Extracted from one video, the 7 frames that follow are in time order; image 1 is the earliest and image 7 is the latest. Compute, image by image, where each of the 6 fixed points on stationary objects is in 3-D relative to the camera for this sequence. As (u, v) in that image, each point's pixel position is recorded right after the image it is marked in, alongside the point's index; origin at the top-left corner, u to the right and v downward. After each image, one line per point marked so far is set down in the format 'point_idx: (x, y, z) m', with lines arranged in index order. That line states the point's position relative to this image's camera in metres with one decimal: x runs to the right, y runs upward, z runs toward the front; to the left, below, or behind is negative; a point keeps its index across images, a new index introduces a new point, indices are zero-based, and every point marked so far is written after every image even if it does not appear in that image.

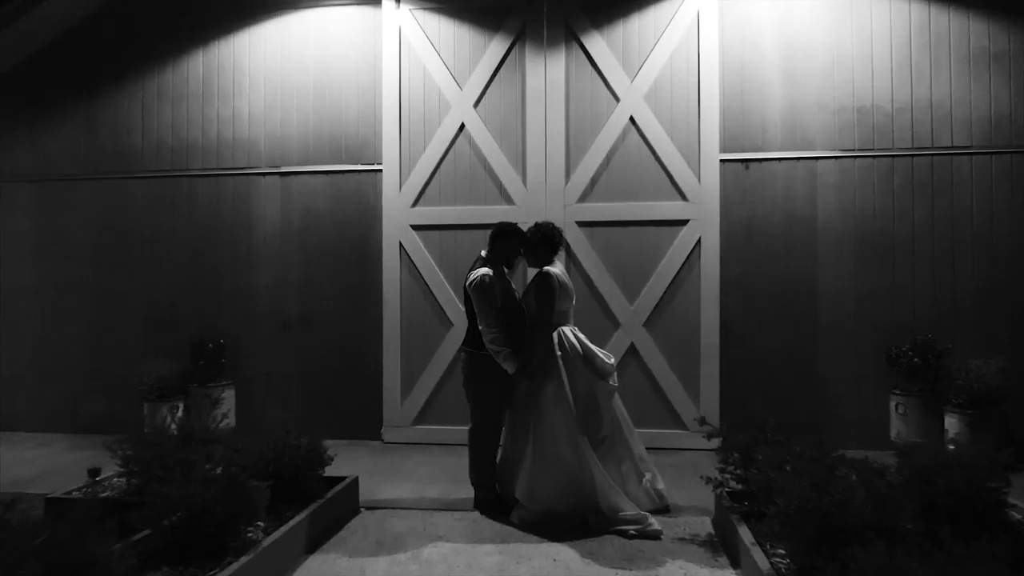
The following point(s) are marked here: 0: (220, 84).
0: (-2.1, +1.4, +5.8) m
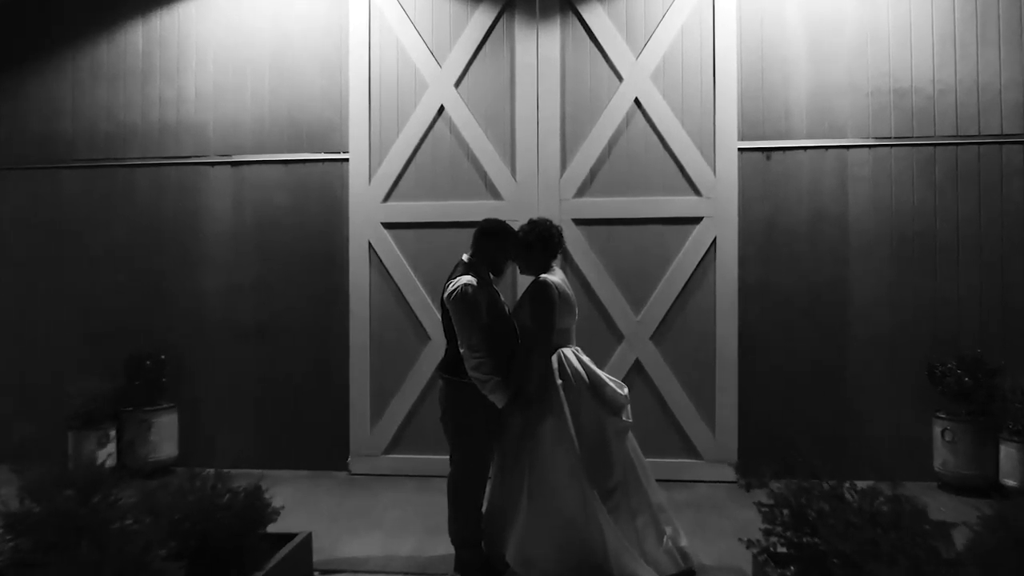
0: (-2.1, +1.4, +5.1) m
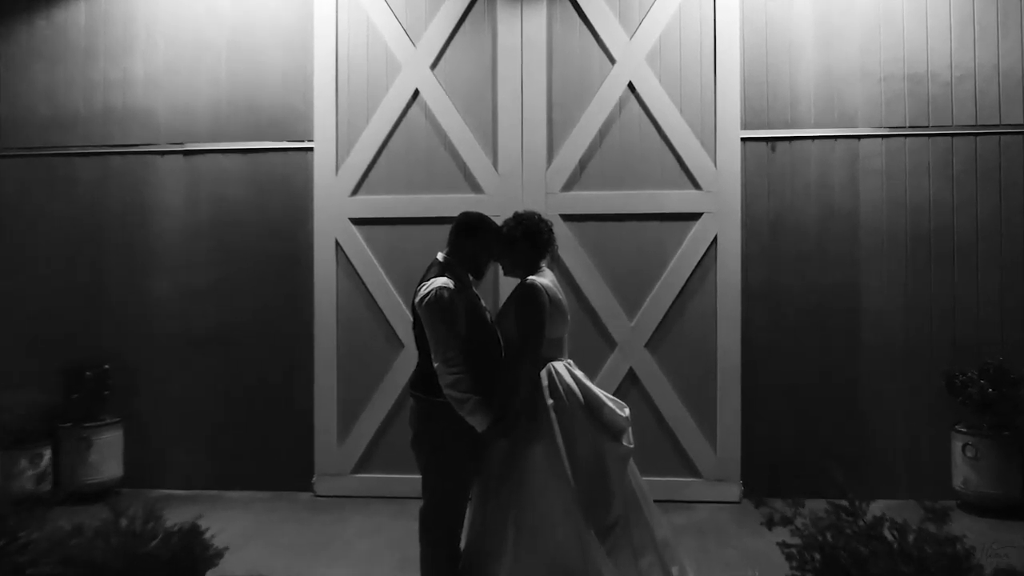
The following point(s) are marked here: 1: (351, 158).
0: (-2.2, +1.4, +4.6) m
1: (-0.9, +0.7, +4.4) m
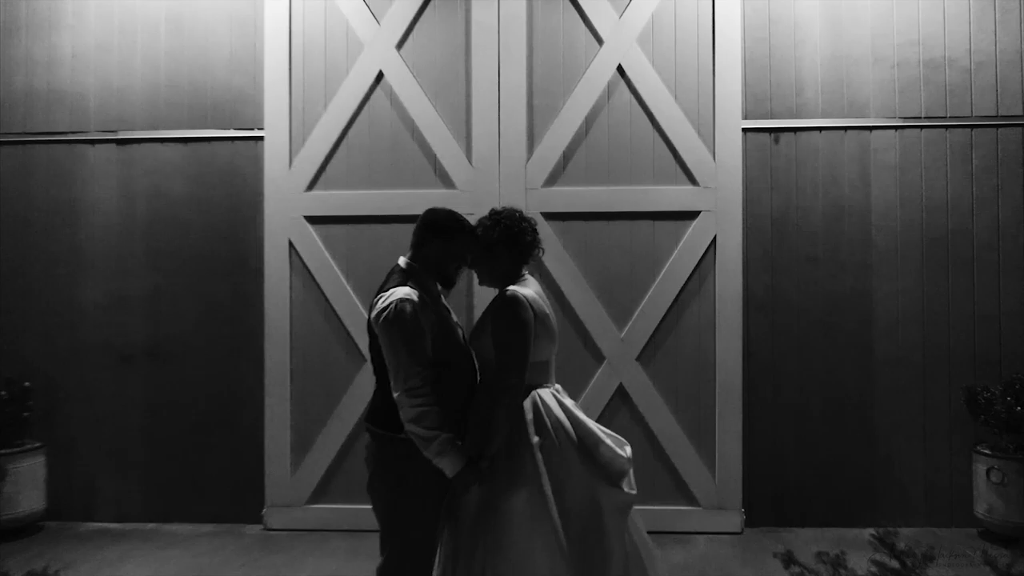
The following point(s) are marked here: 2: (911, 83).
0: (-2.4, +1.4, +4.0) m
1: (-1.0, +0.7, +3.9) m
2: (+1.9, +1.0, +3.9) m
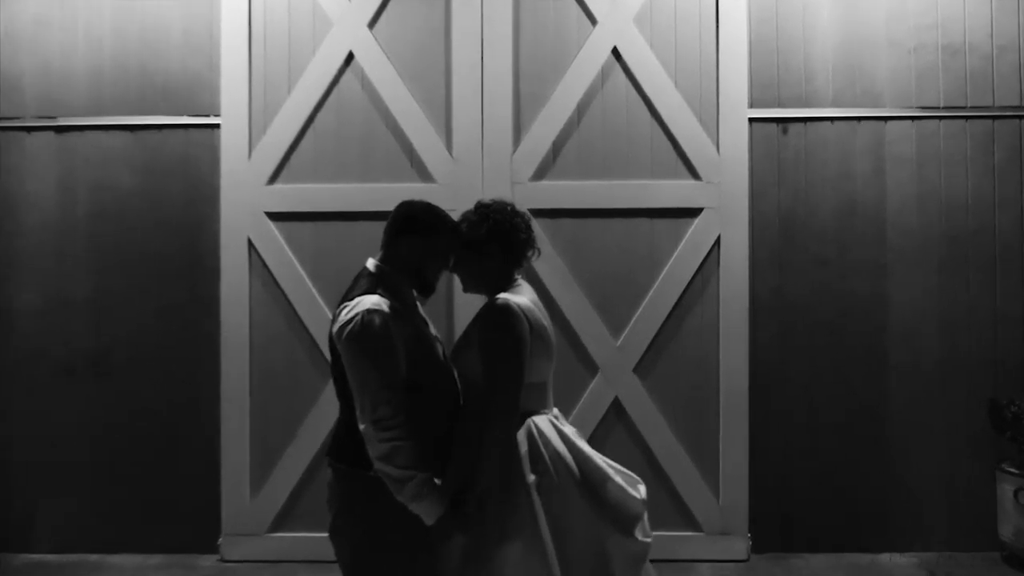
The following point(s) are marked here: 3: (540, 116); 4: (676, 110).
0: (-2.4, +1.3, +3.6) m
1: (-1.1, +0.6, +3.5) m
2: (+1.8, +1.0, +3.6) m
3: (+0.1, +0.7, +3.5) m
4: (+0.7, +0.8, +3.5) m
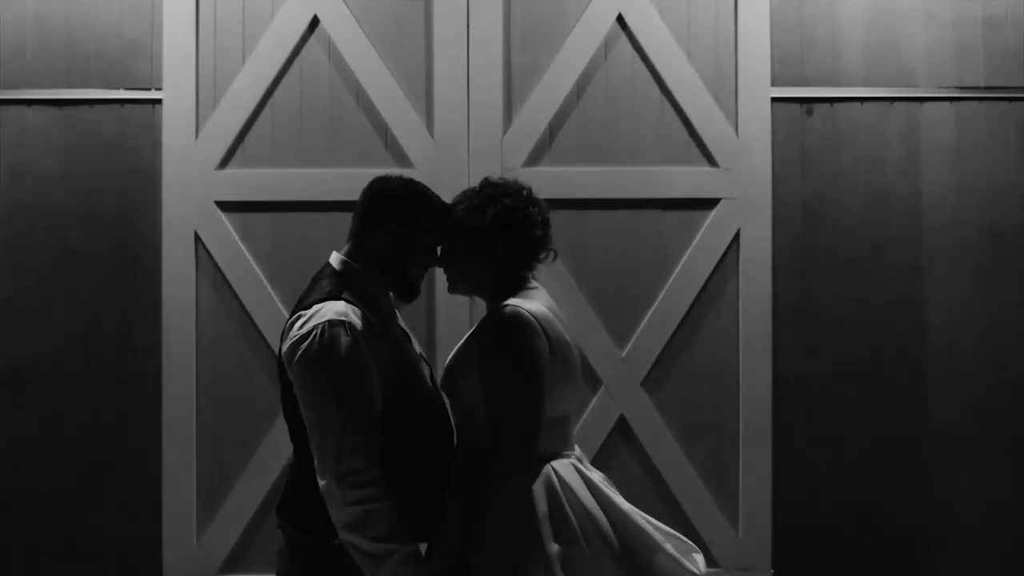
0: (-2.5, +1.3, +3.1) m
1: (-1.1, +0.6, +3.0) m
2: (+1.8, +1.0, +3.2) m
3: (+0.1, +0.7, +3.1) m
4: (+0.7, +0.8, +3.1) m
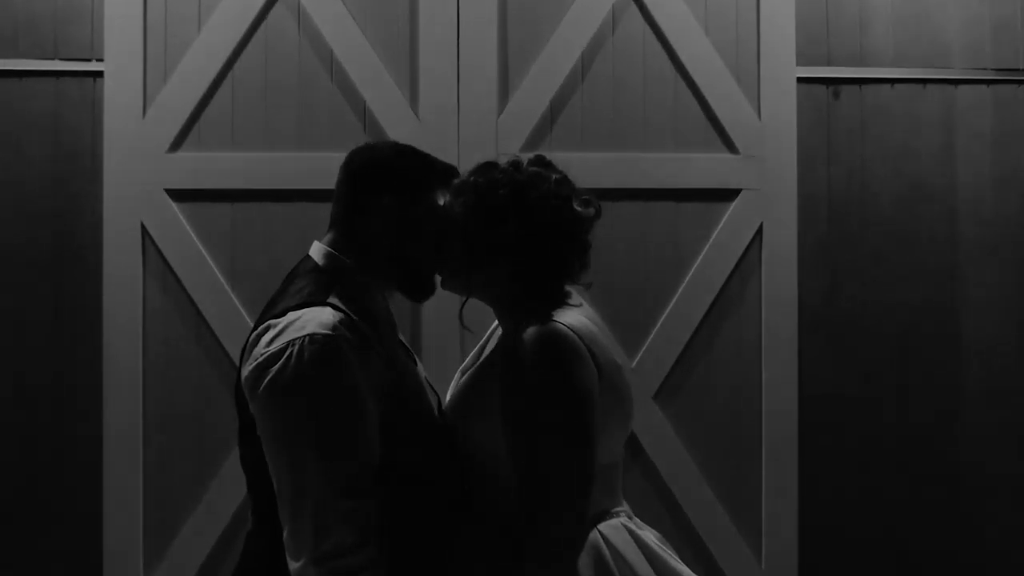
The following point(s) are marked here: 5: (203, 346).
0: (-2.5, +1.3, +2.6) m
1: (-1.1, +0.6, +2.6) m
2: (+1.8, +1.0, +3.0) m
3: (+0.1, +0.7, +2.7) m
4: (+0.6, +0.8, +2.8) m
5: (-1.0, -0.2, +2.6) m
